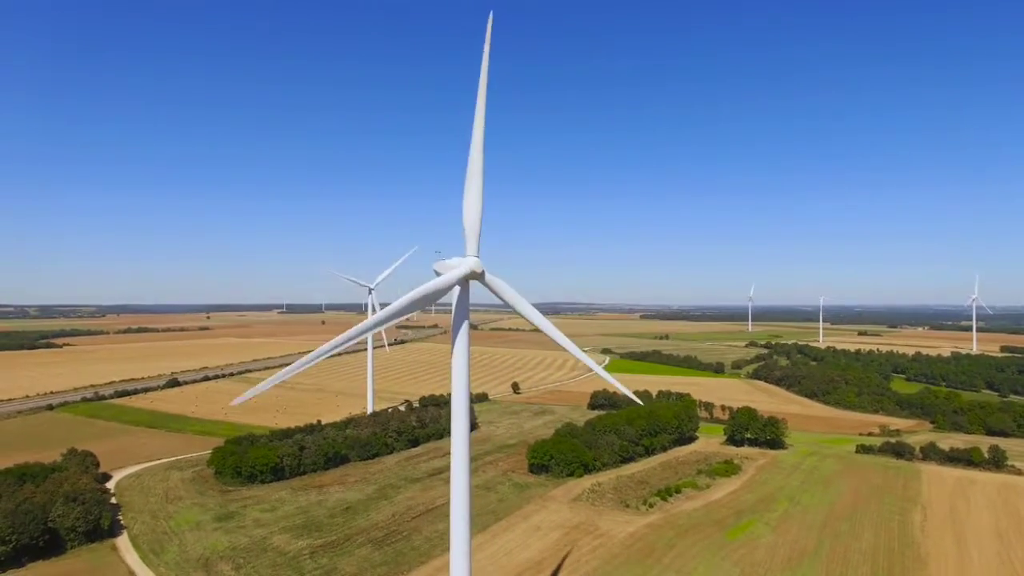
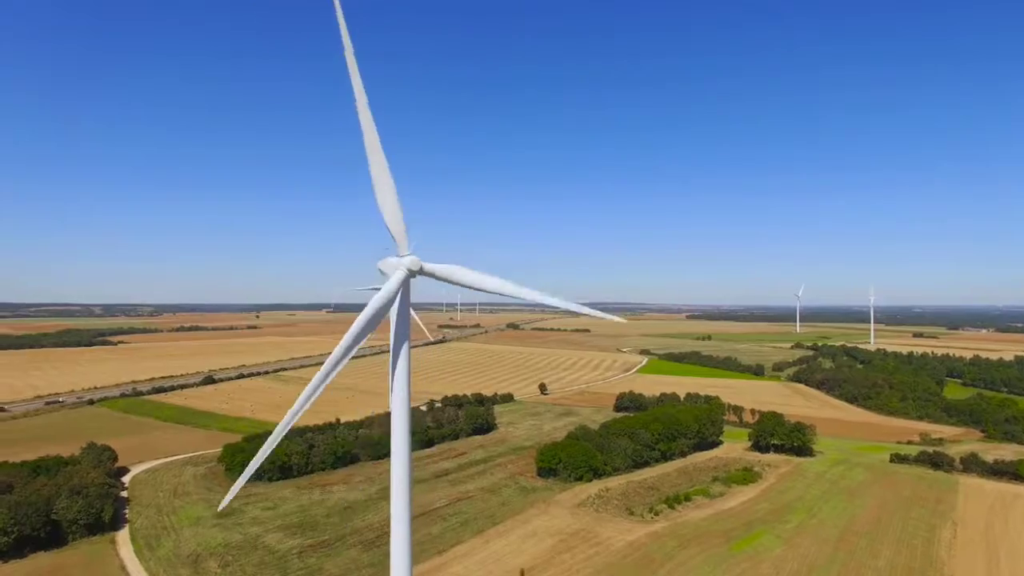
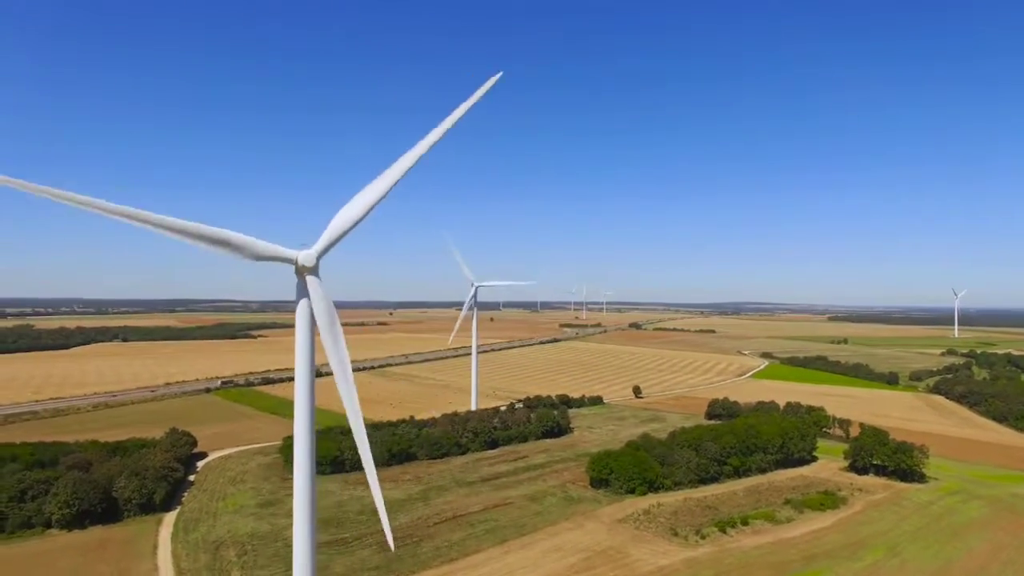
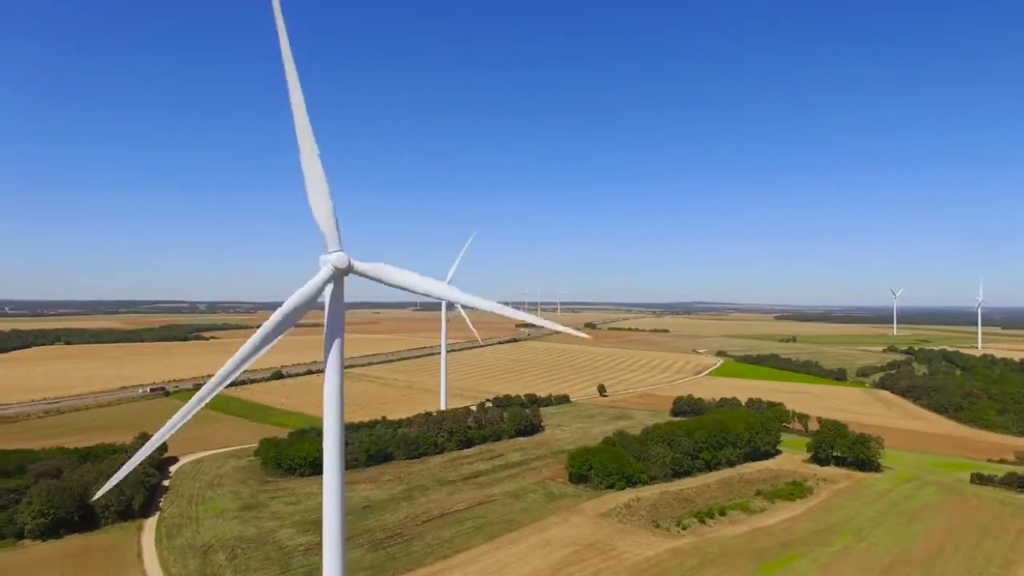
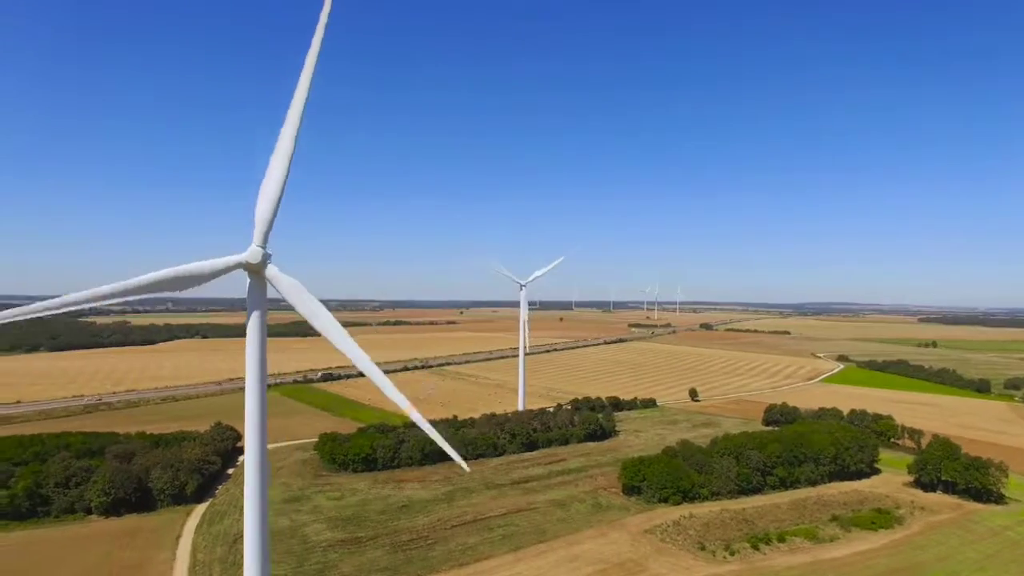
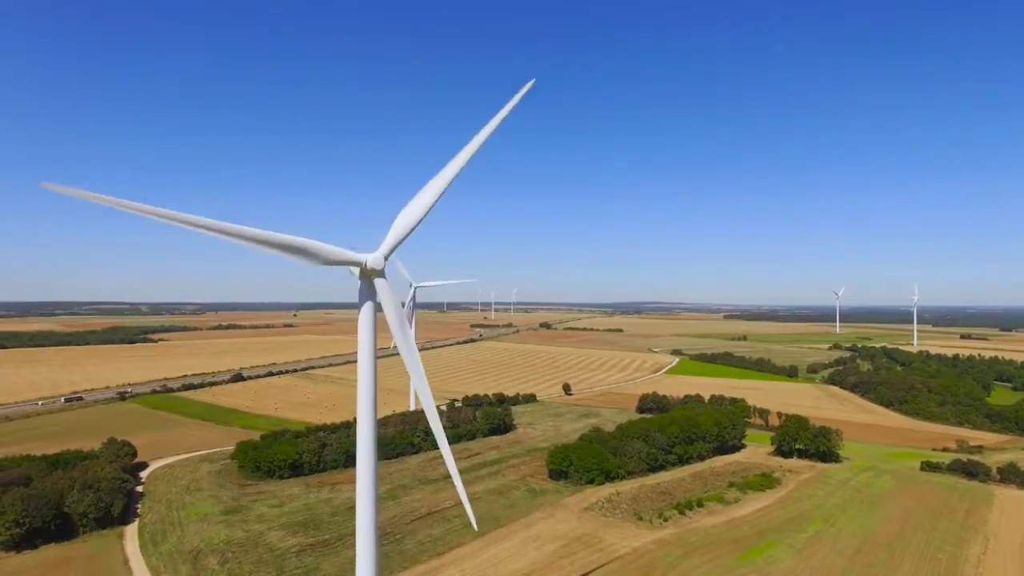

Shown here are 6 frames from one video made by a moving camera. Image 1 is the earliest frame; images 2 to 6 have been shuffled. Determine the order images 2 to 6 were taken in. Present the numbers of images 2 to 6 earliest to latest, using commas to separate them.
2, 6, 4, 3, 5
